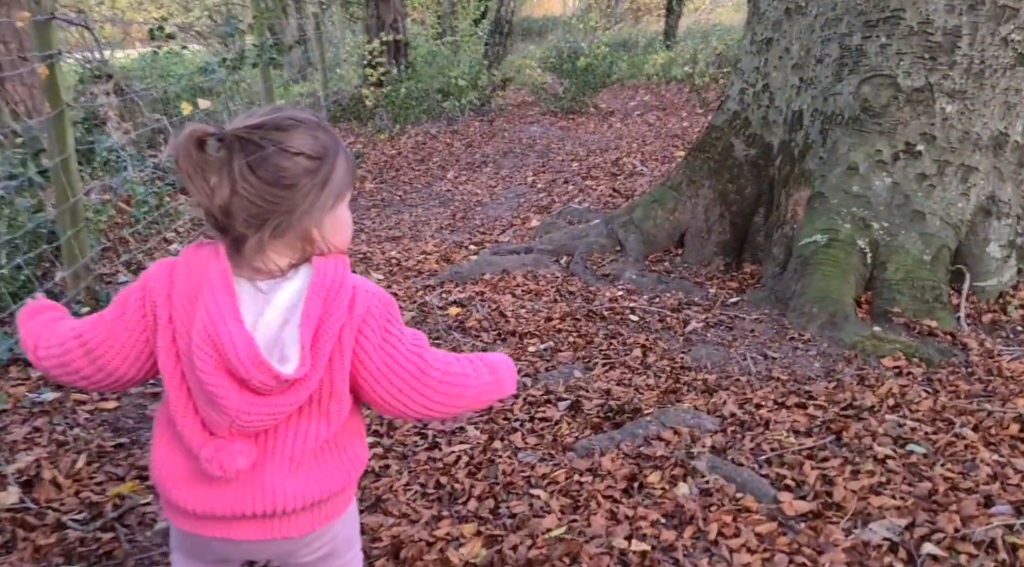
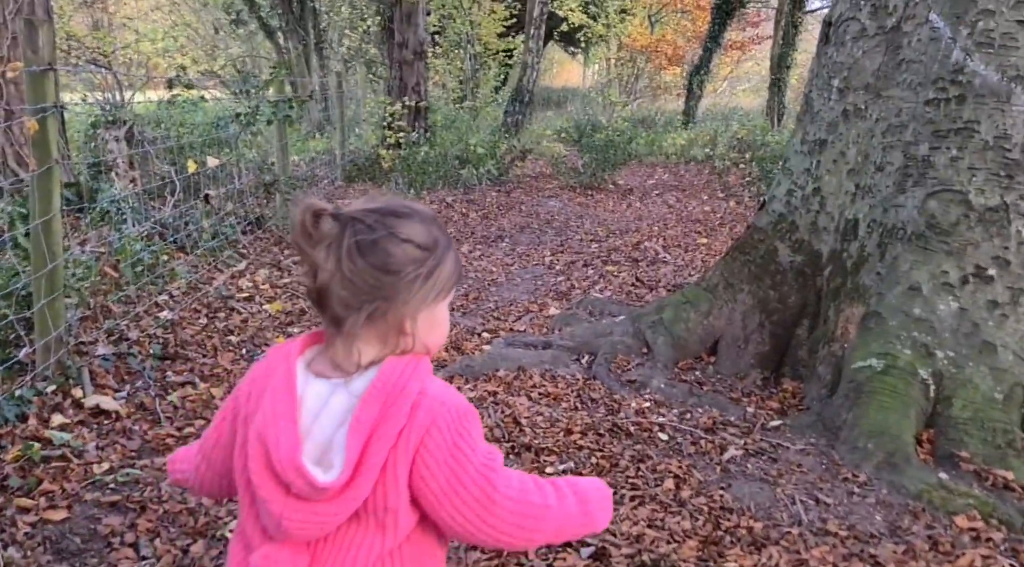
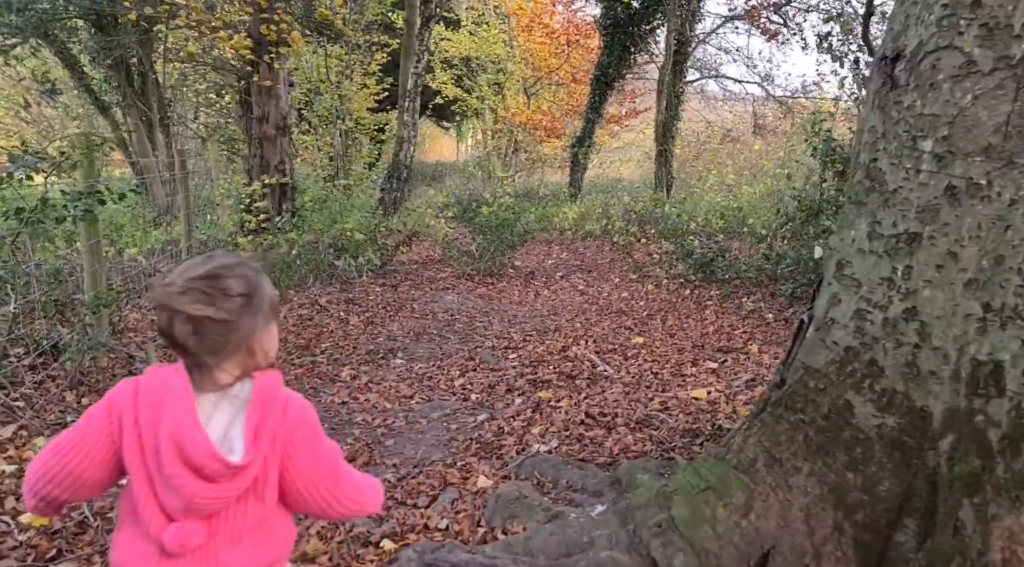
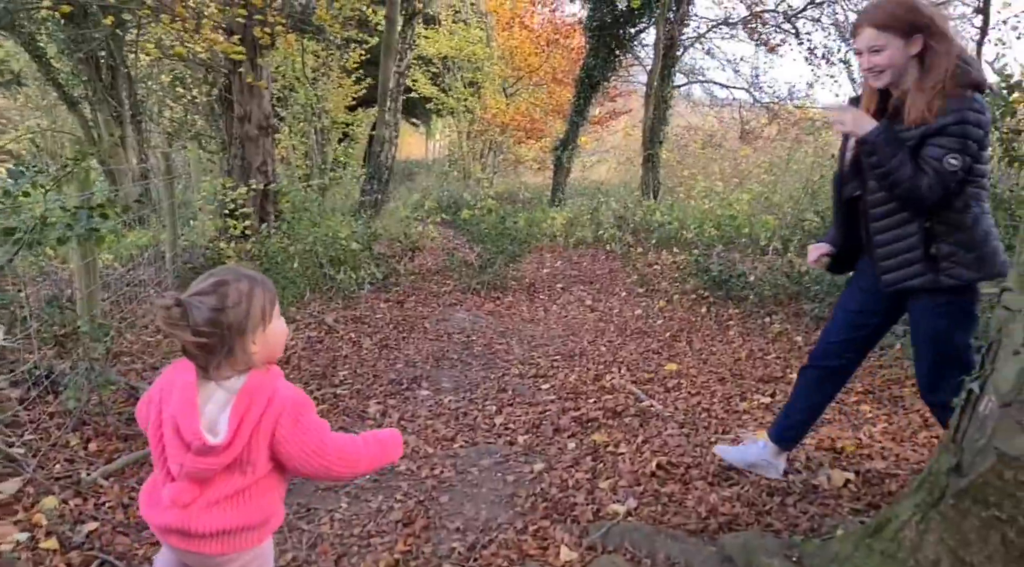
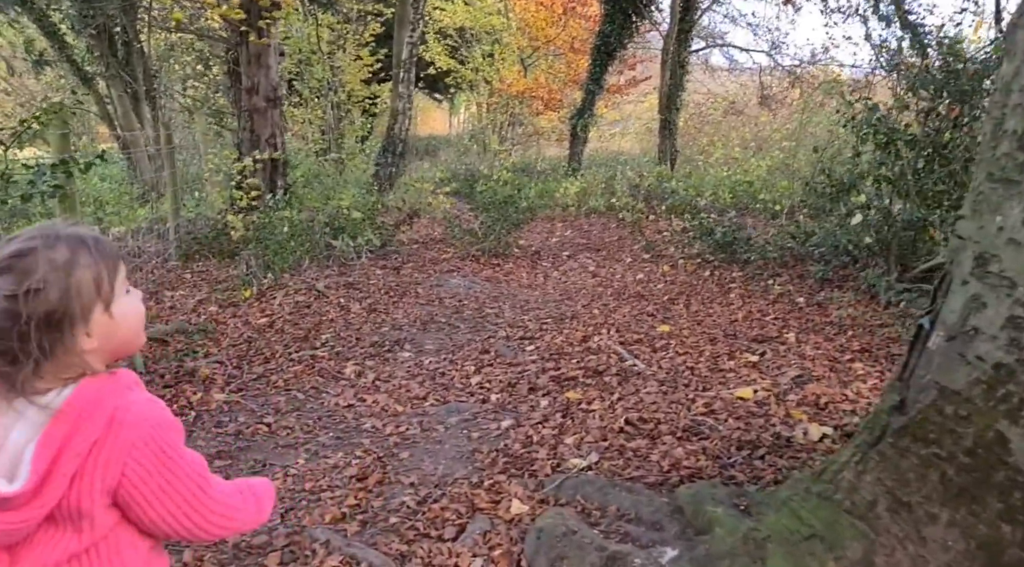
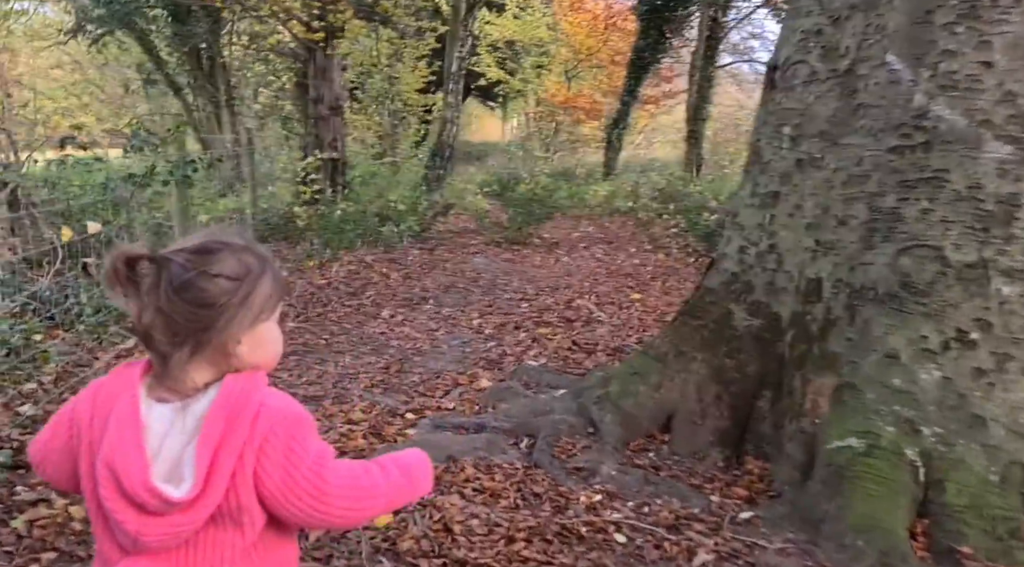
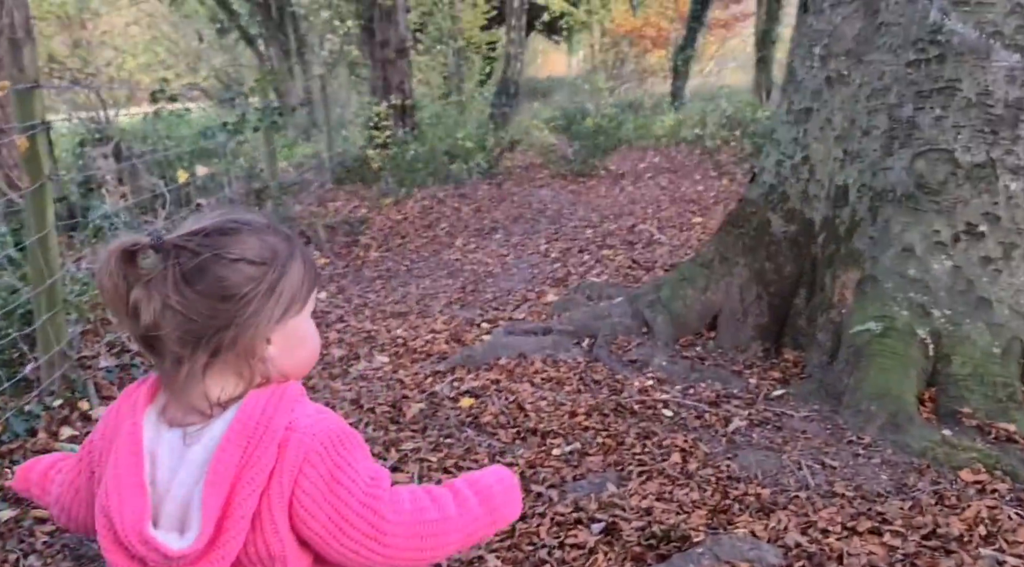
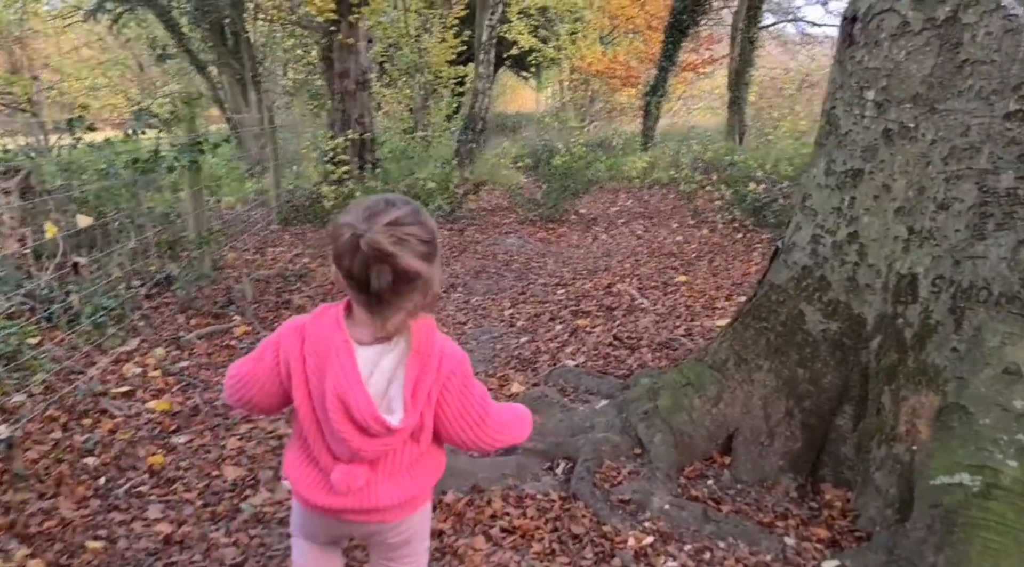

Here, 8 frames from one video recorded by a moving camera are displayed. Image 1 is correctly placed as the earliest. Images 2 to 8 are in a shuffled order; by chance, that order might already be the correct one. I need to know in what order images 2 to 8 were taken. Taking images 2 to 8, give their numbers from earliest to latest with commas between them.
7, 2, 6, 8, 3, 5, 4
